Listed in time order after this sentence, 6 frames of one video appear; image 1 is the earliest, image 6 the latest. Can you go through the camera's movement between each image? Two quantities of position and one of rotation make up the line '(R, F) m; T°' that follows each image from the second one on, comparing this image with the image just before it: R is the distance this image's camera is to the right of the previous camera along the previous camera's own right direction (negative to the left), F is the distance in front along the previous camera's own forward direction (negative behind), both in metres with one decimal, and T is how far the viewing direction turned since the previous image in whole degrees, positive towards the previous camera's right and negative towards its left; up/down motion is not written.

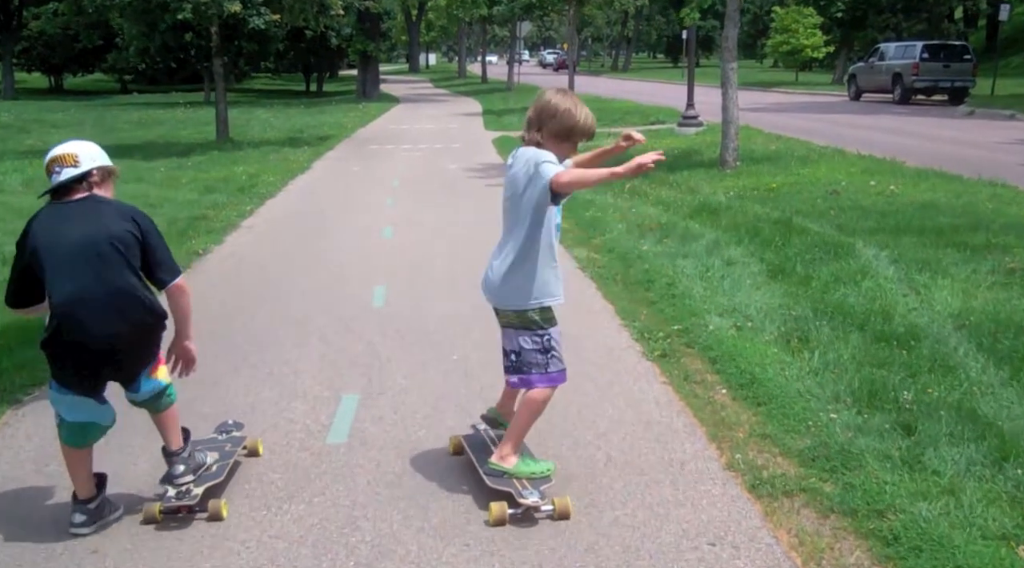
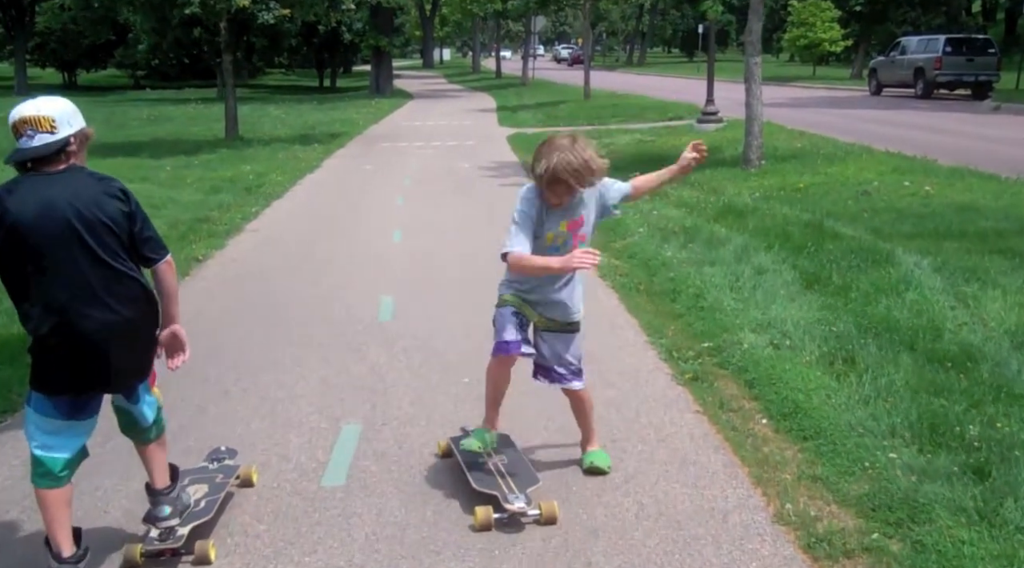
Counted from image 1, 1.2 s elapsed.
(0.0, +0.5) m; -1°
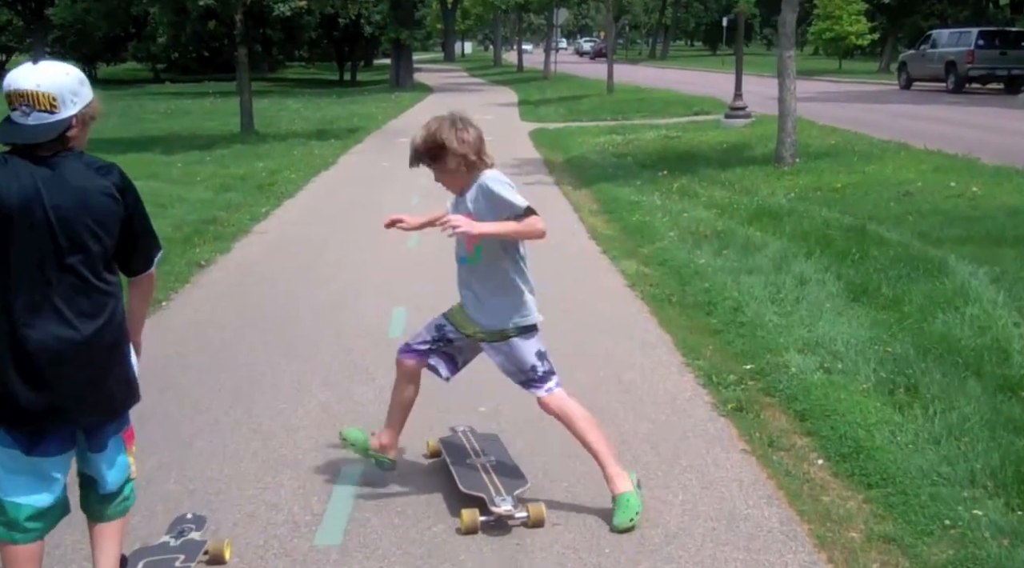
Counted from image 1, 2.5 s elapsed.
(0.0, +0.6) m; -1°
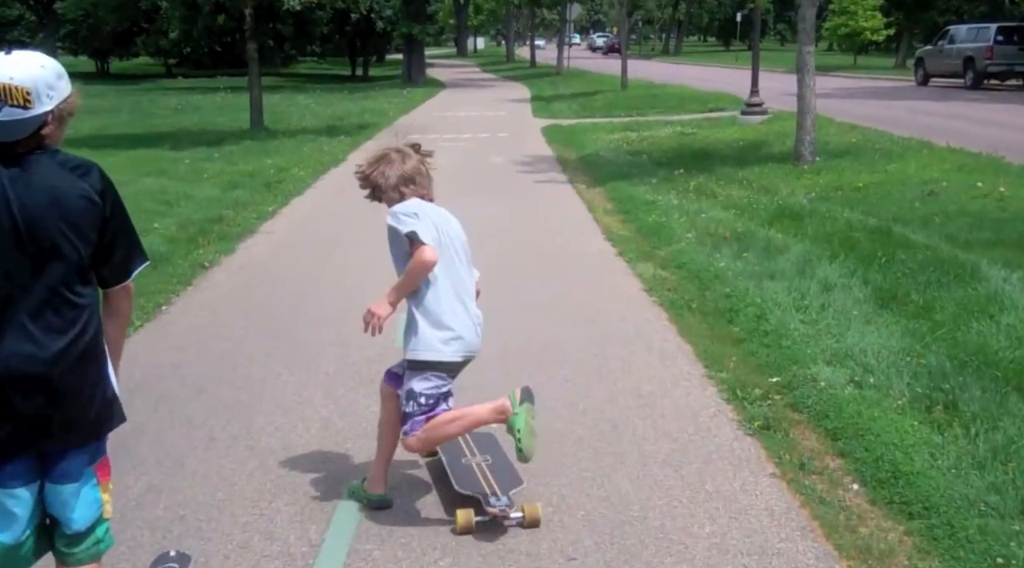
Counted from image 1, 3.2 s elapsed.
(0.0, +0.3) m; -1°
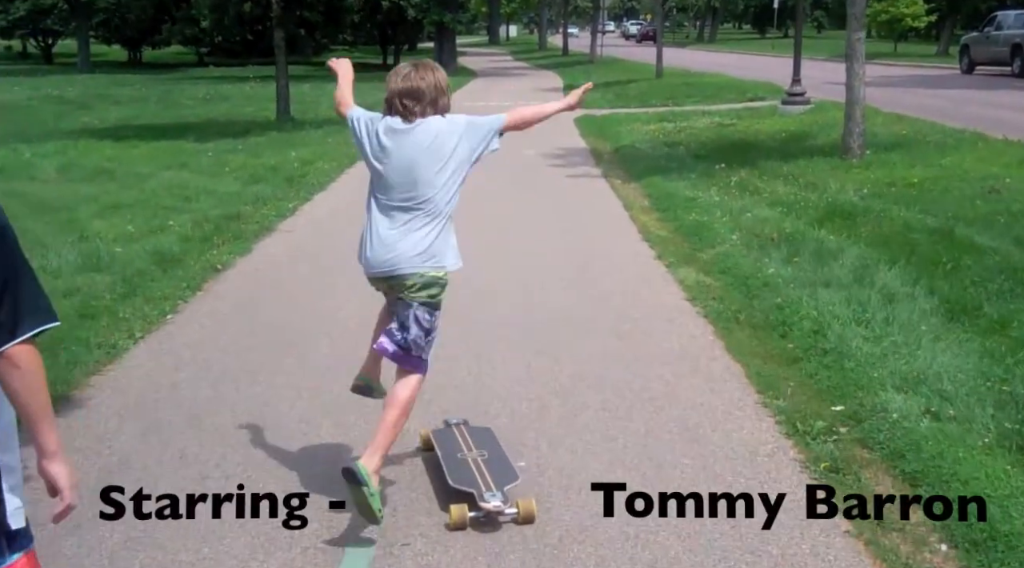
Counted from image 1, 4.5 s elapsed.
(0.0, +0.6) m; -2°
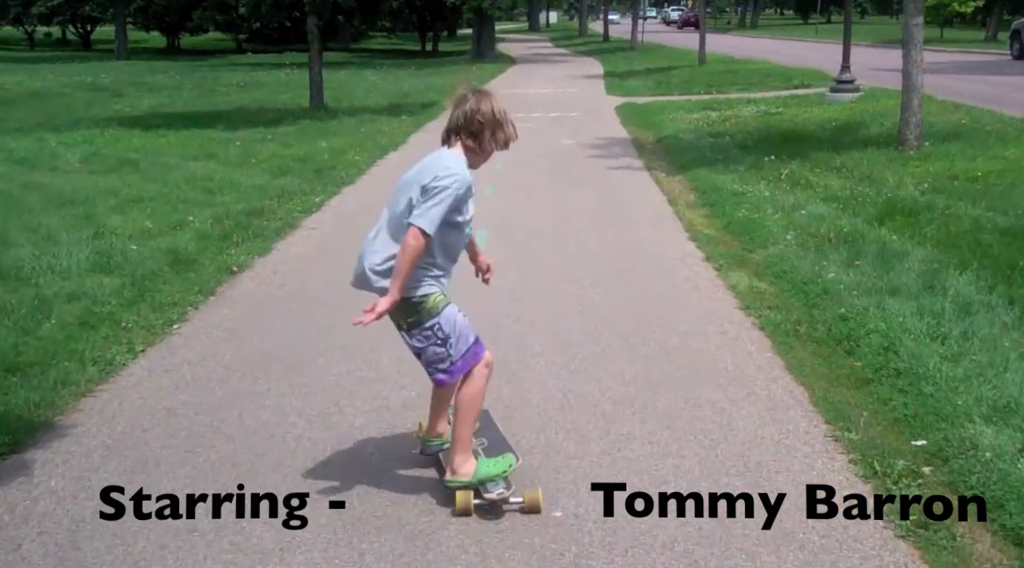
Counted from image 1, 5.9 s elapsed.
(0.0, +0.5) m; -2°
